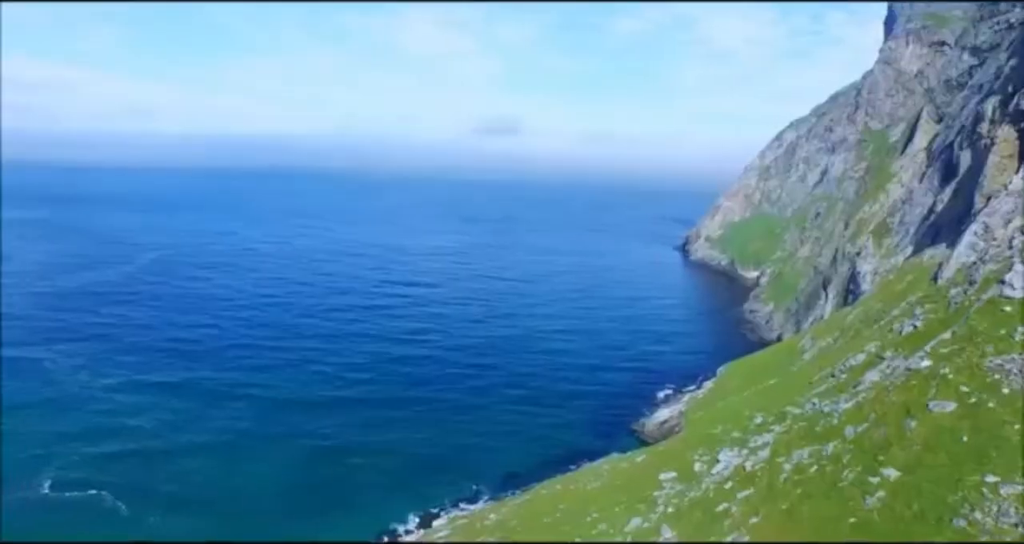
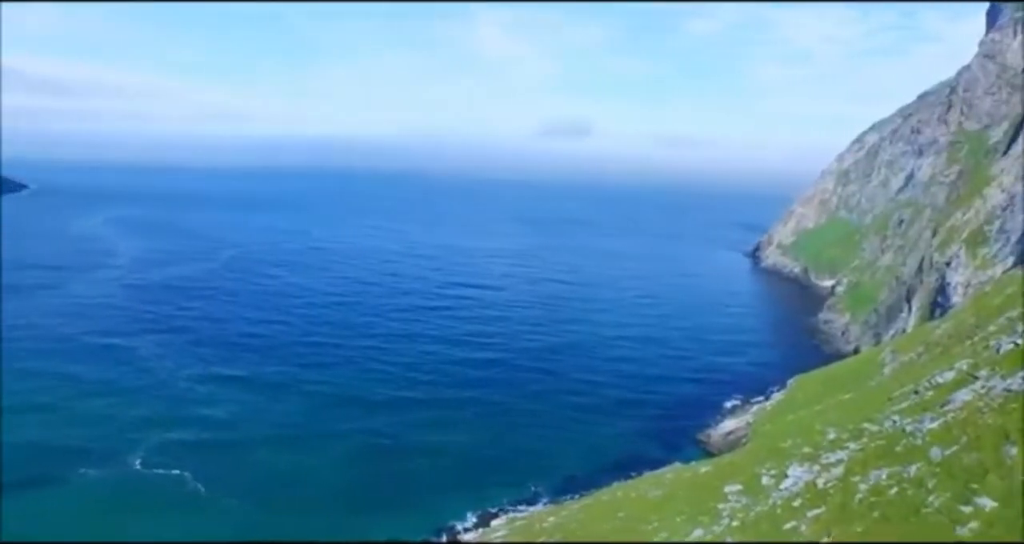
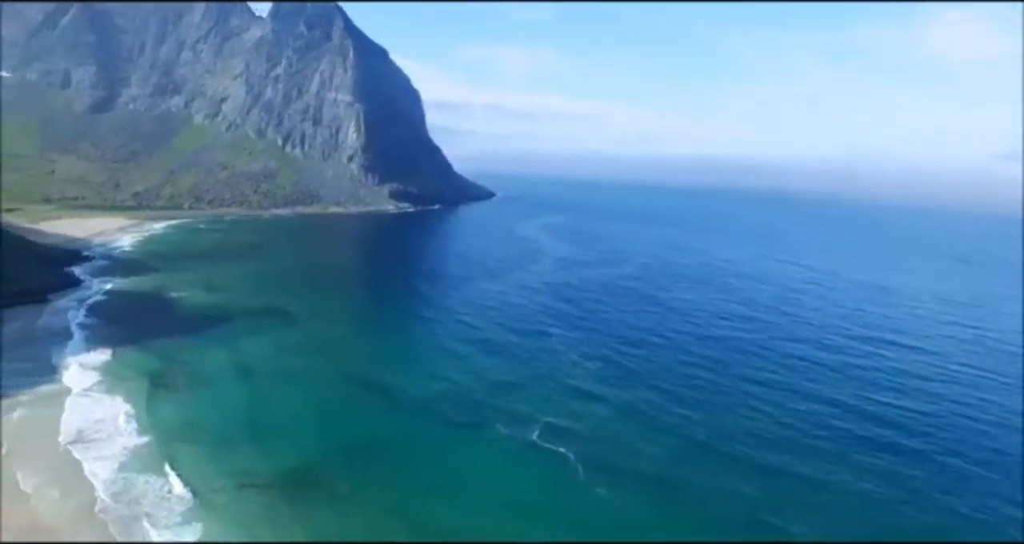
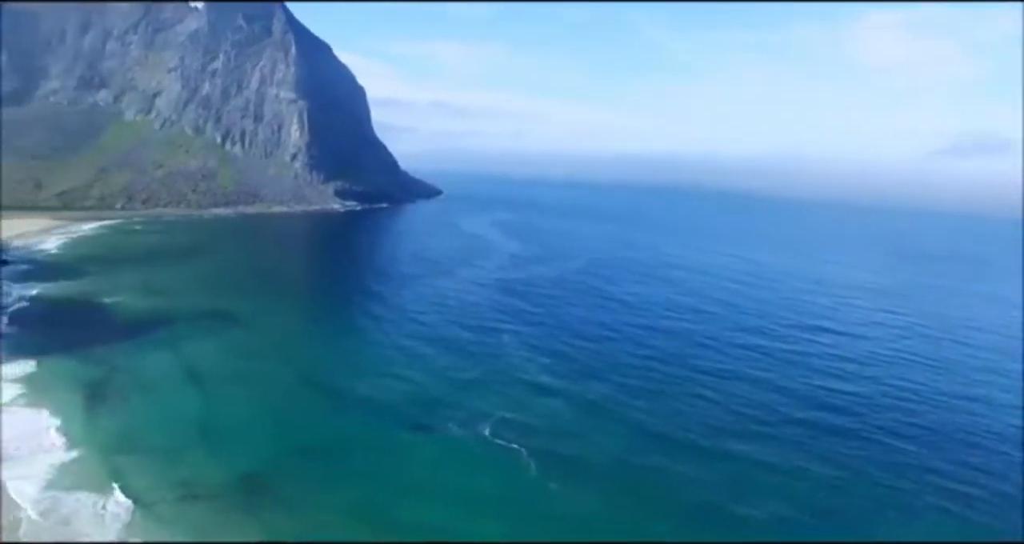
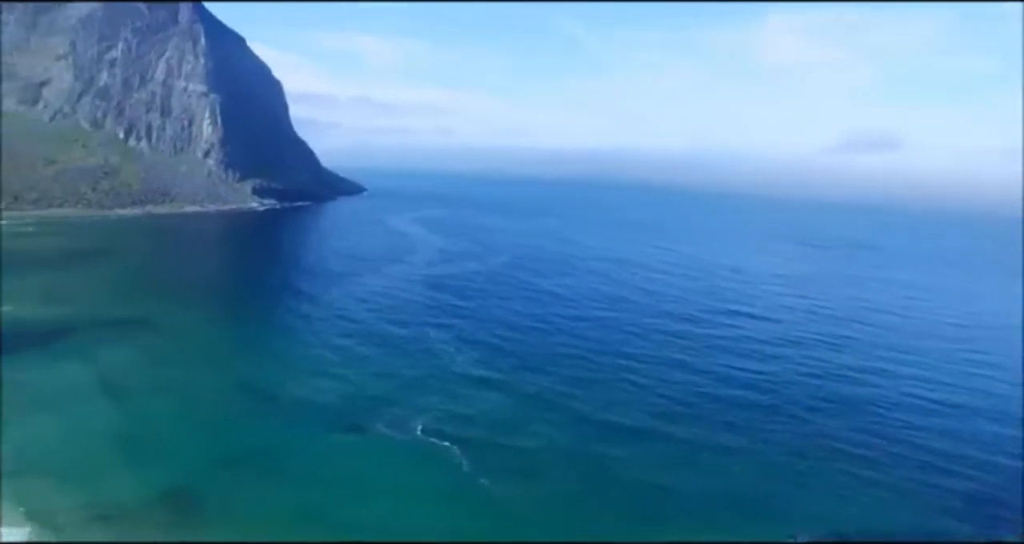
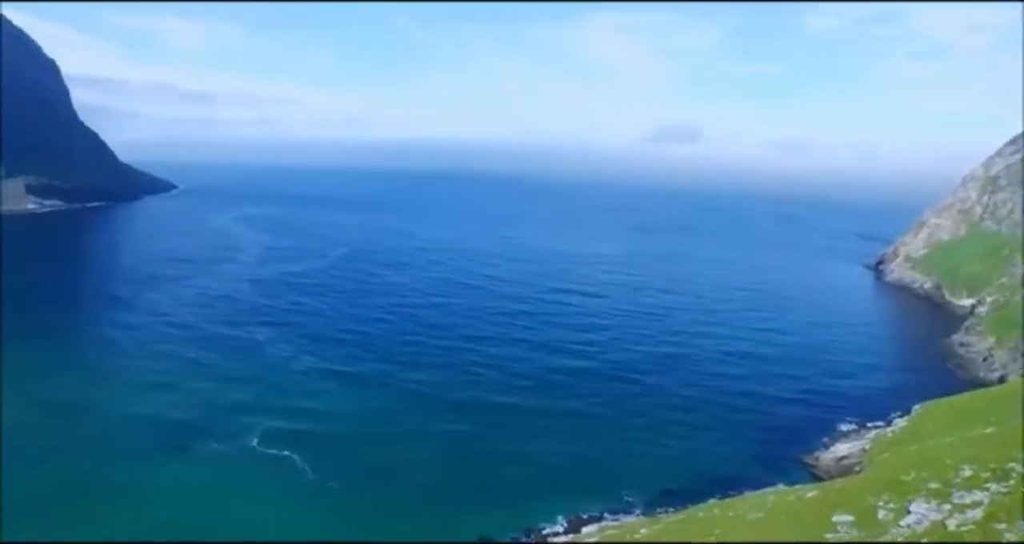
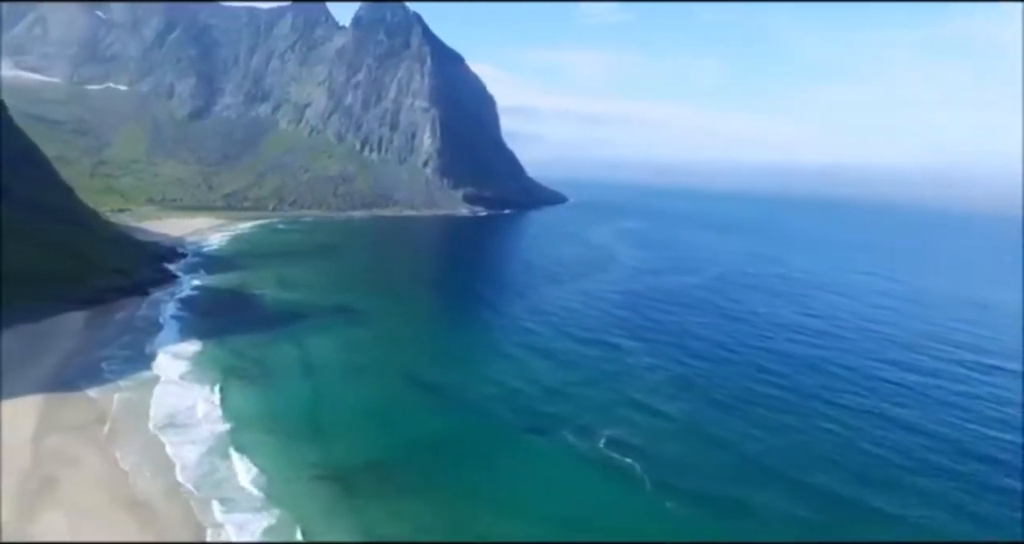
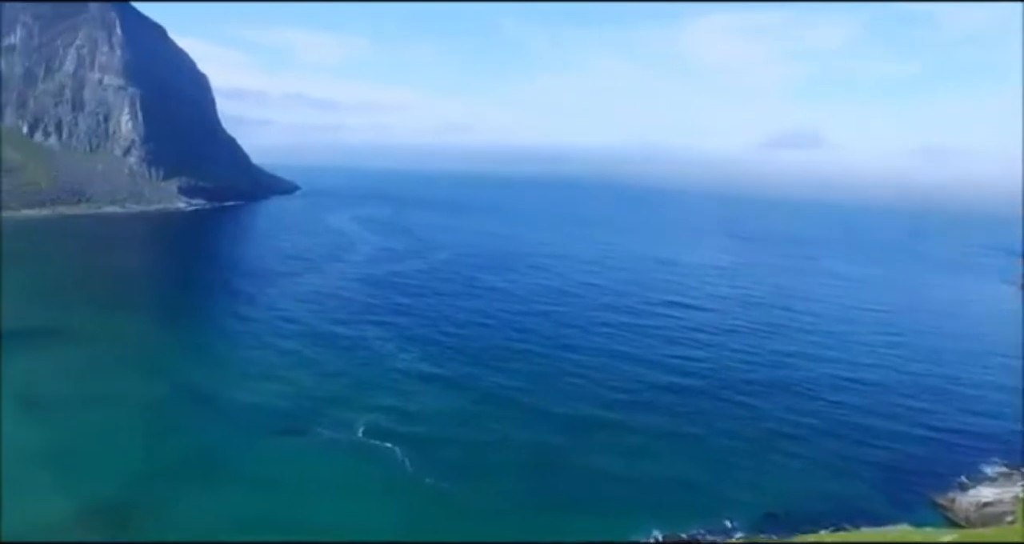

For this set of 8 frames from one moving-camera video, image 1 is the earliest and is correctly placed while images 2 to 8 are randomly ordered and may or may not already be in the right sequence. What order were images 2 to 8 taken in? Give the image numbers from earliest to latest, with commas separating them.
2, 6, 8, 5, 4, 3, 7
